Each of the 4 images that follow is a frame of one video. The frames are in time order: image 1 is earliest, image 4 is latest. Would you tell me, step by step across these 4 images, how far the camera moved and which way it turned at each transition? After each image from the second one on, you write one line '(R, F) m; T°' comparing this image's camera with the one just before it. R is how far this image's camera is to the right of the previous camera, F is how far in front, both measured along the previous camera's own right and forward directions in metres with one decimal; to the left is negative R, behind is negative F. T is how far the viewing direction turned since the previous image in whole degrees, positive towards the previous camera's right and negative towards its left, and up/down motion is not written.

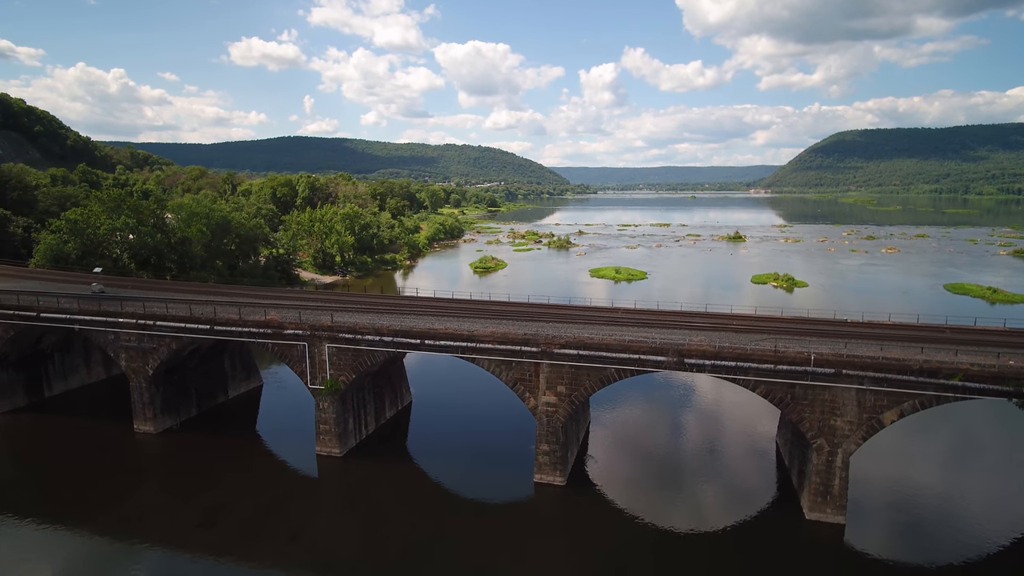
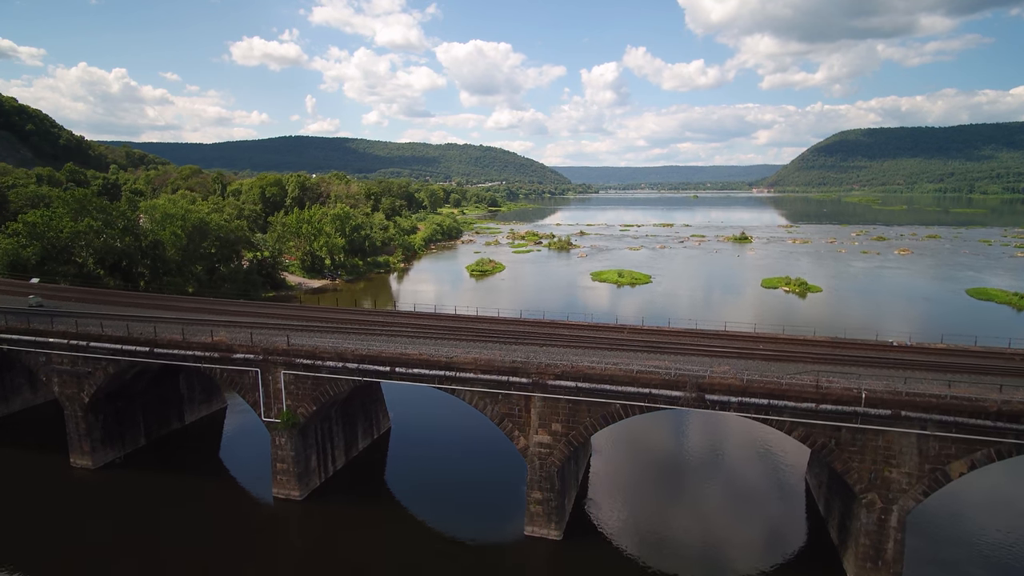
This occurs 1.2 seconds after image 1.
(+0.4, +2.8) m; 0°
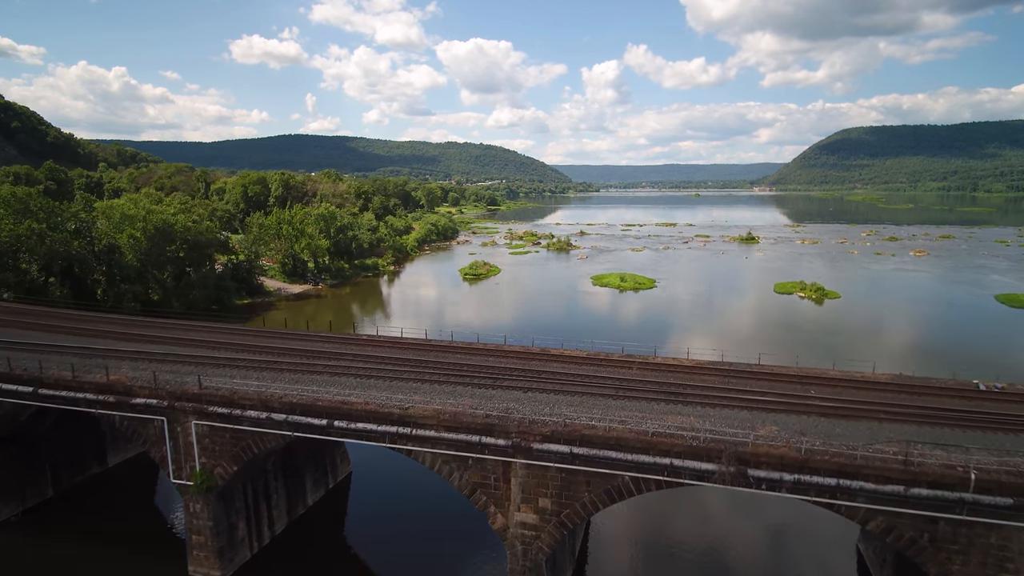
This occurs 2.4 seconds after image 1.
(+0.5, +3.6) m; 0°
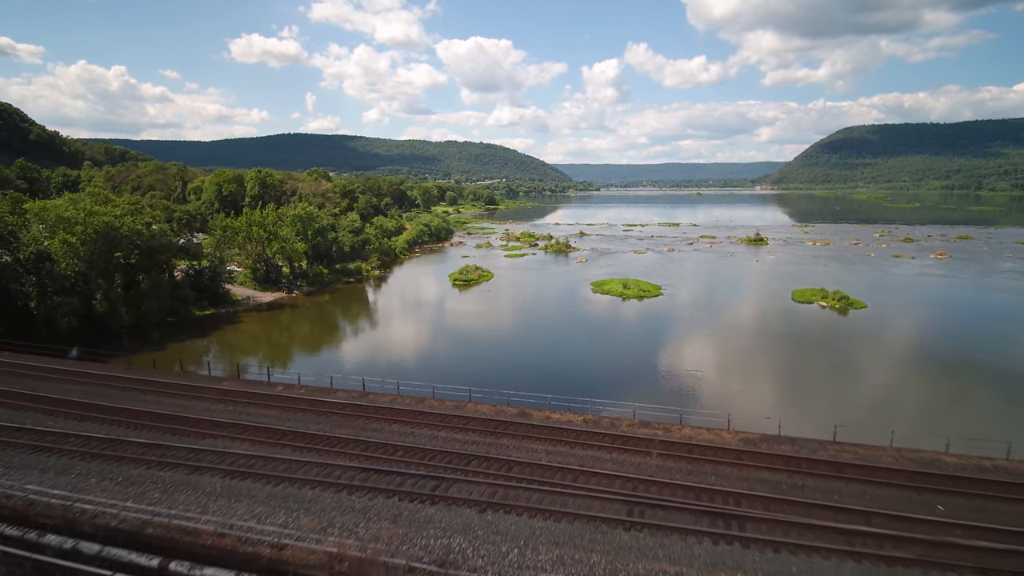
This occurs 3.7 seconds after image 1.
(+0.7, +4.4) m; 0°
